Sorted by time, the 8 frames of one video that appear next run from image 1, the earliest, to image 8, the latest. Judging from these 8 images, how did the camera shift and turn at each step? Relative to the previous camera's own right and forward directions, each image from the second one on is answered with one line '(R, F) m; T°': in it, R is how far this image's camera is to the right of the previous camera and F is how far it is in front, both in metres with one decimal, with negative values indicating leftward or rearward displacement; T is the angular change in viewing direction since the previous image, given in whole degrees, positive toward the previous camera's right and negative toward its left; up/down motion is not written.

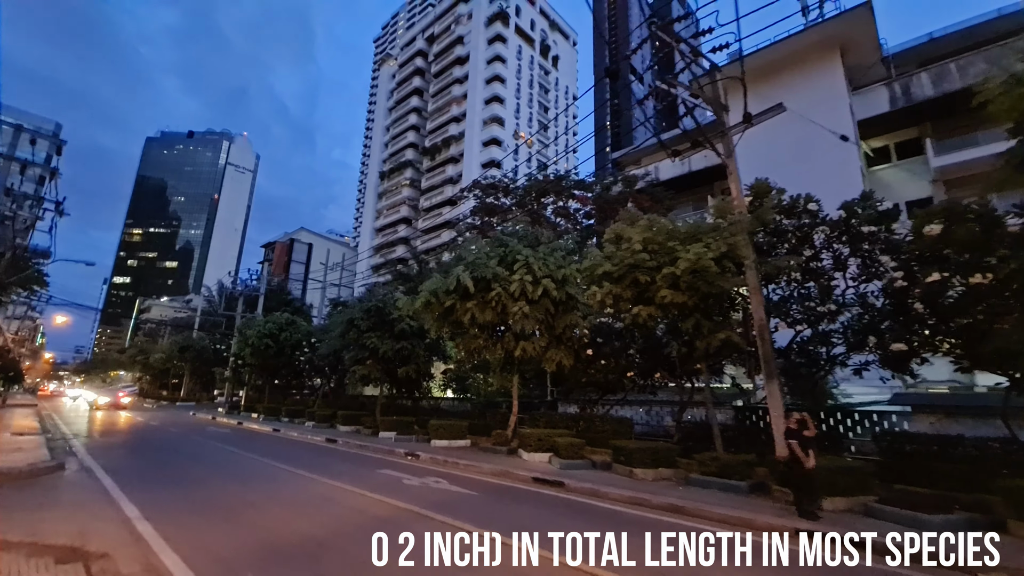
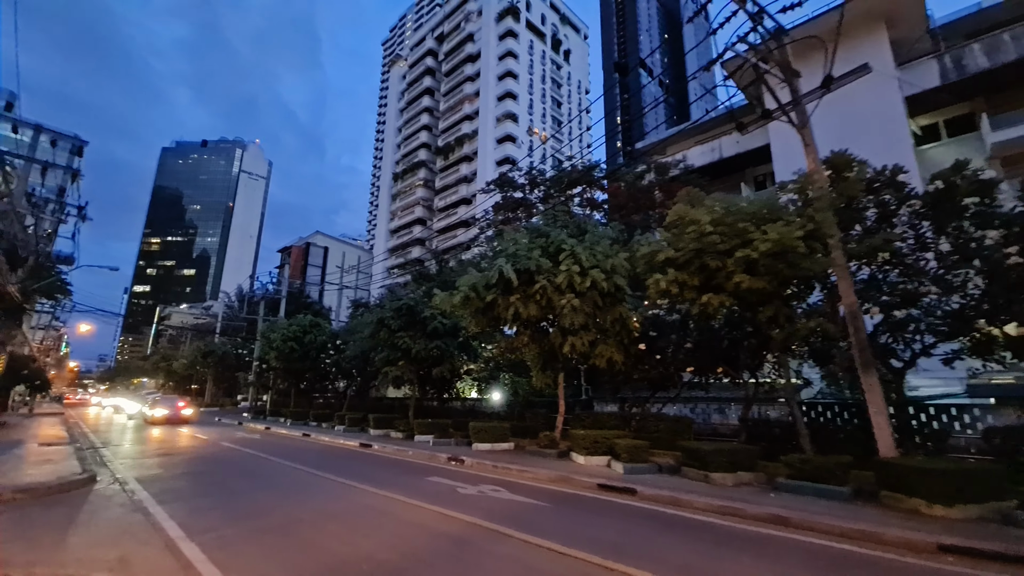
(-1.0, +0.9) m; -1°
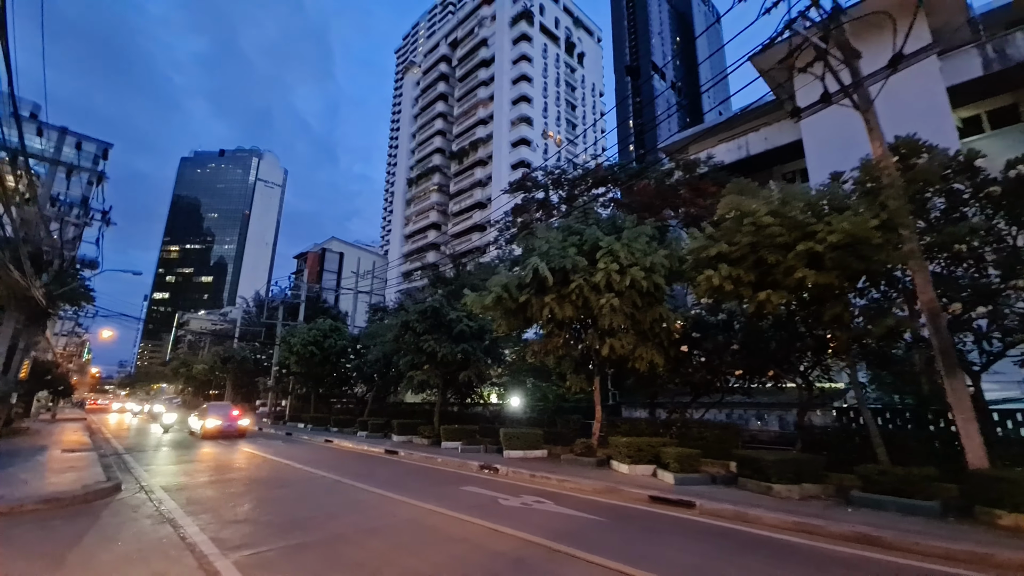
(-0.6, +0.6) m; -1°
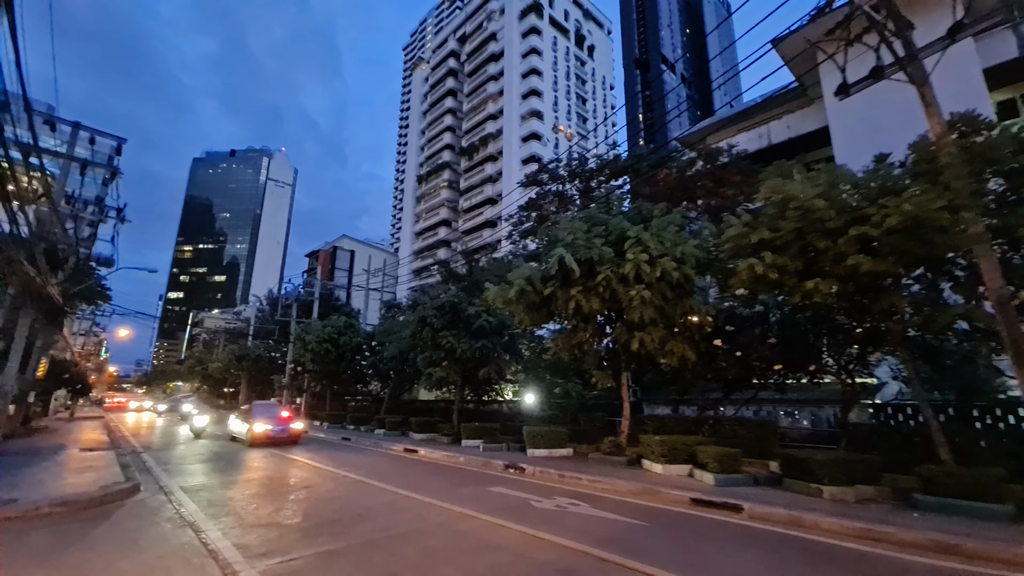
(-0.4, +0.5) m; -1°
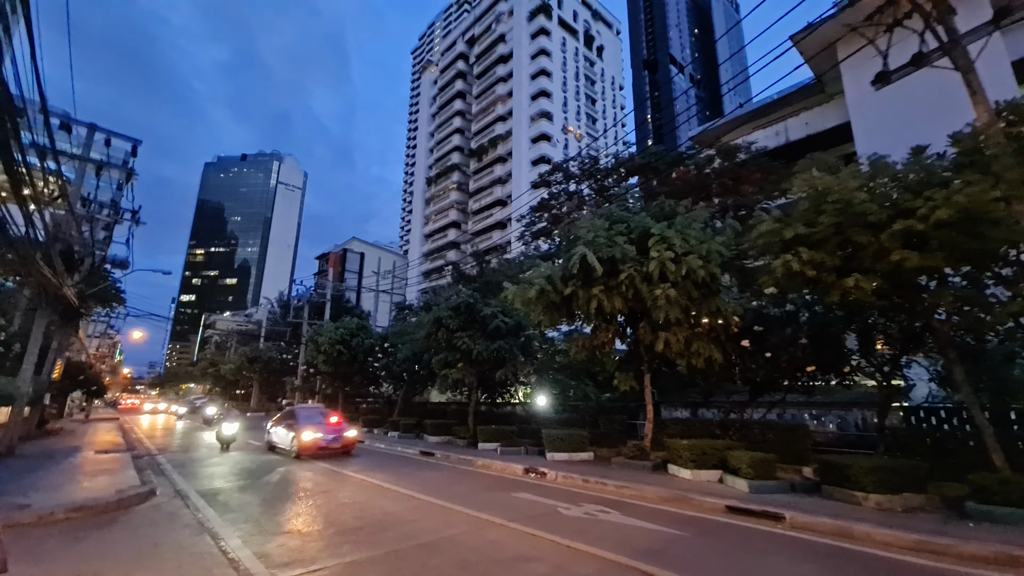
(-0.3, +0.3) m; -1°
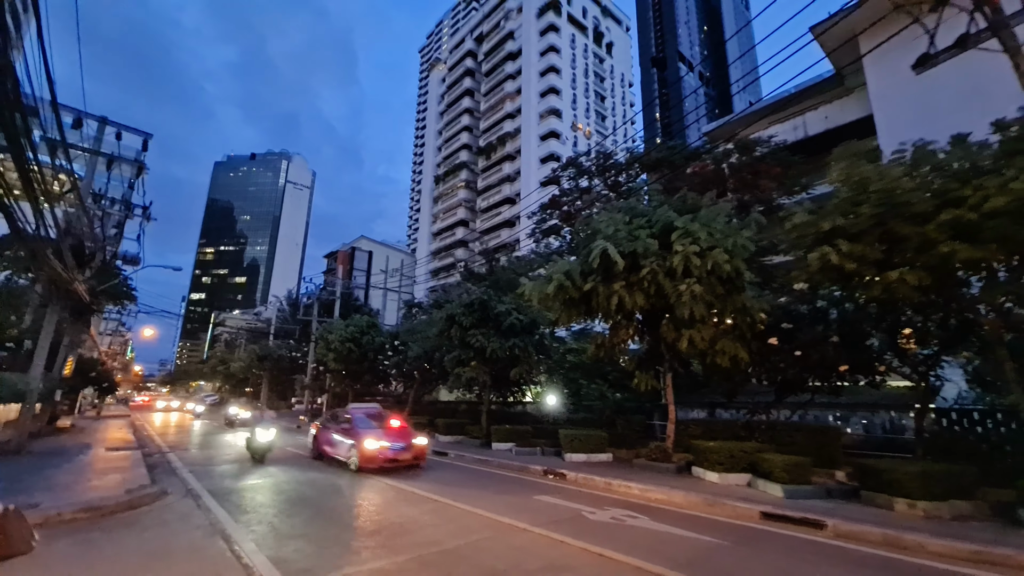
(-0.3, +0.4) m; -1°
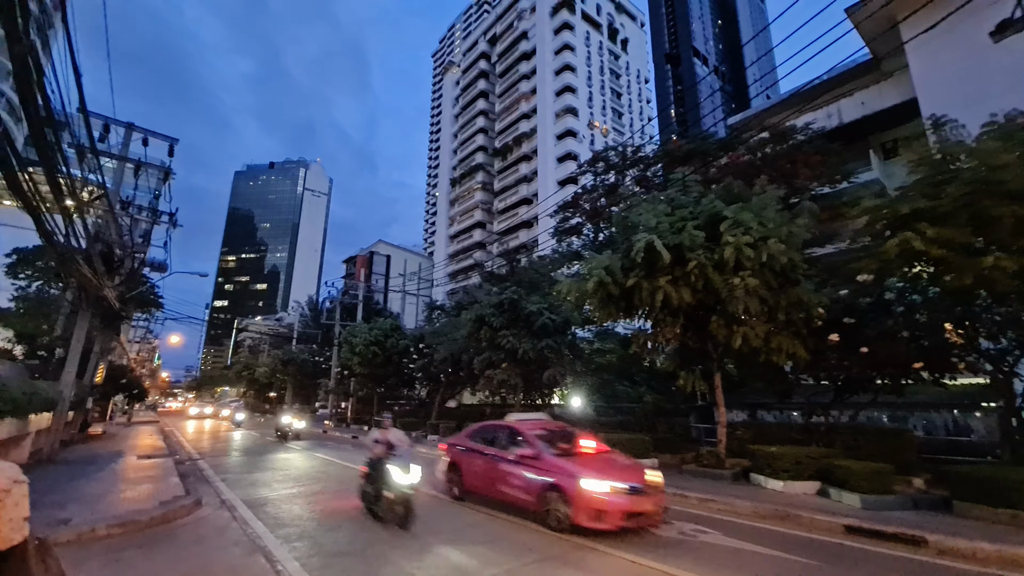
(-0.6, +0.5) m; -2°
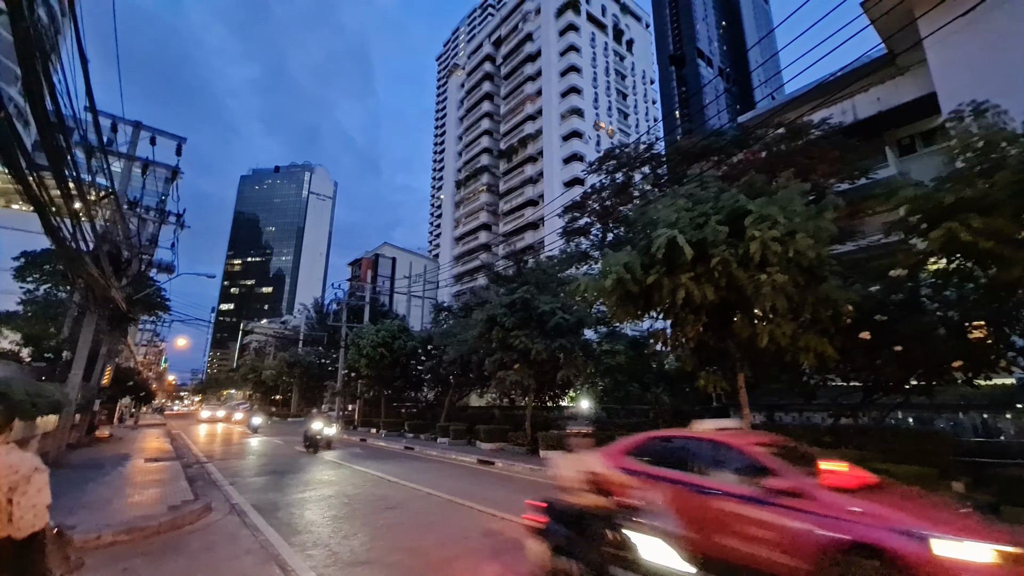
(-0.3, +0.3) m; -1°
